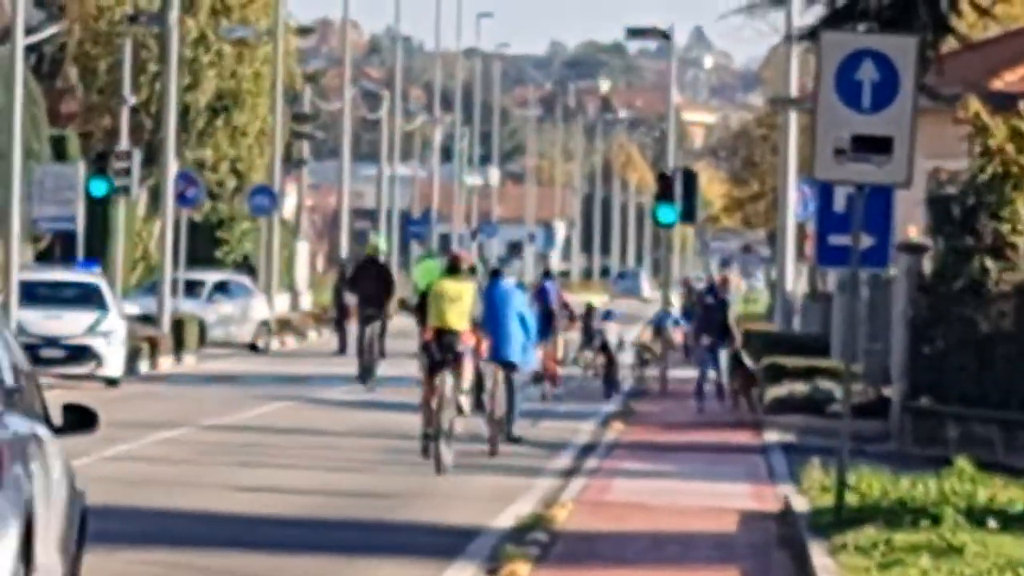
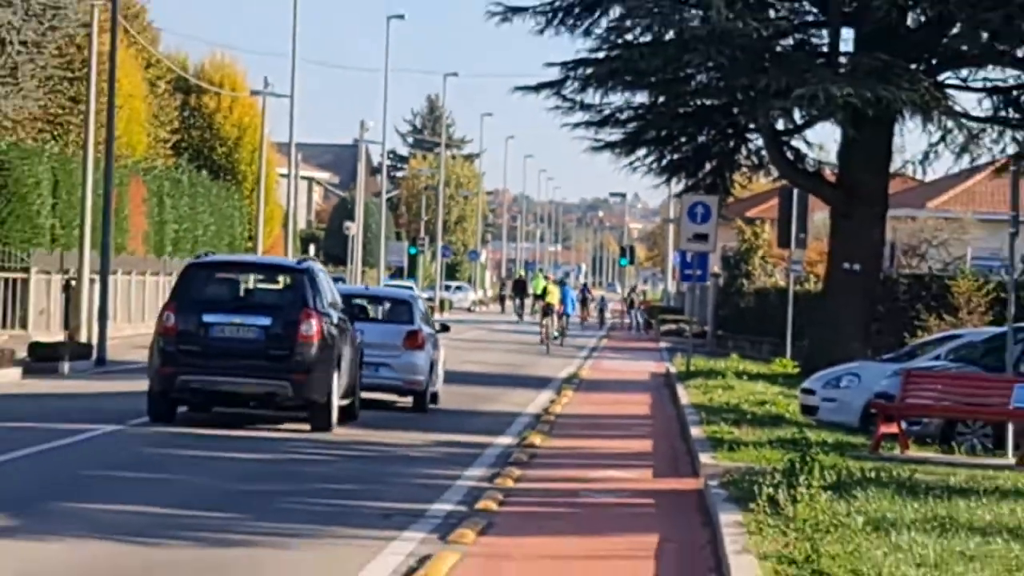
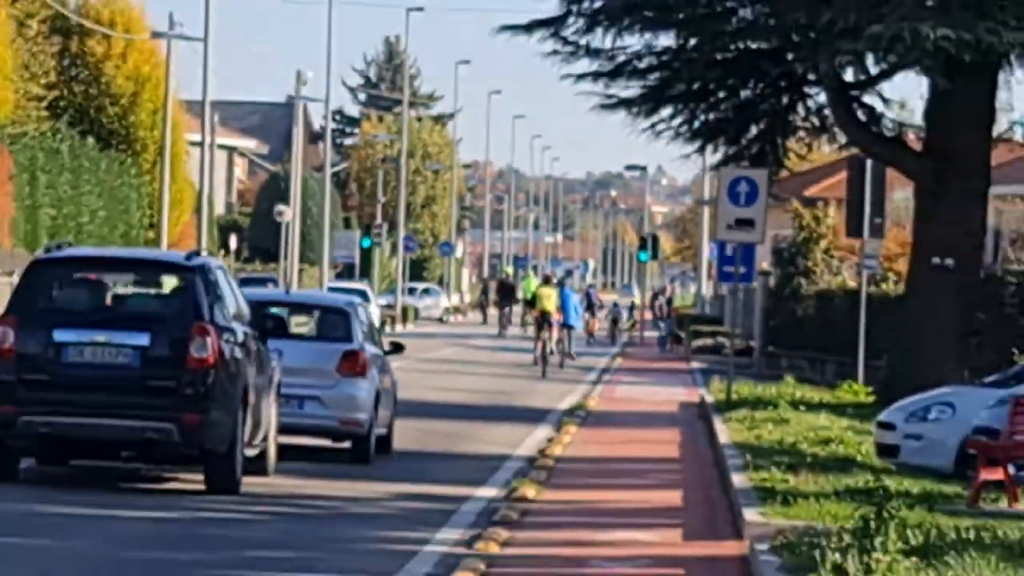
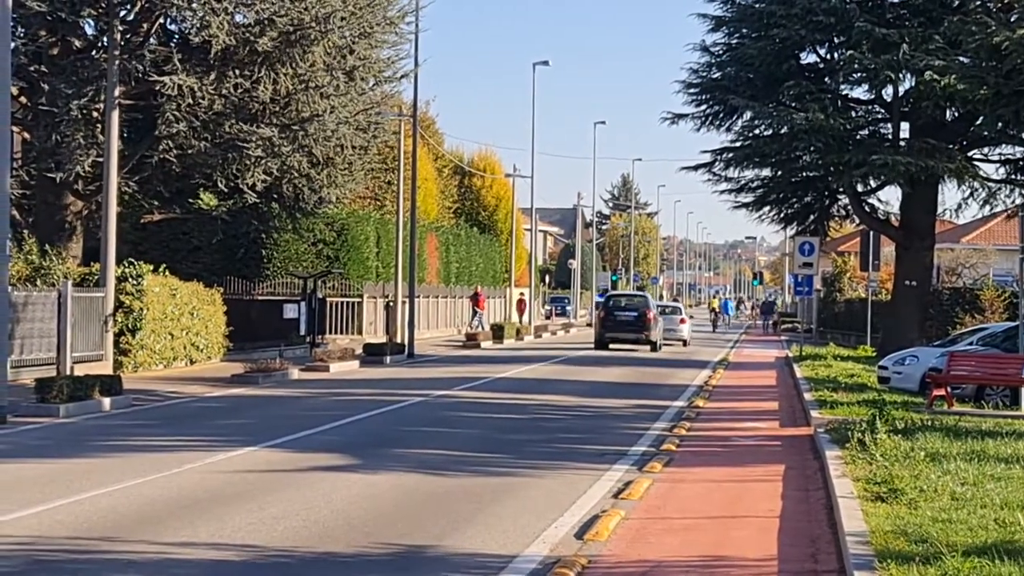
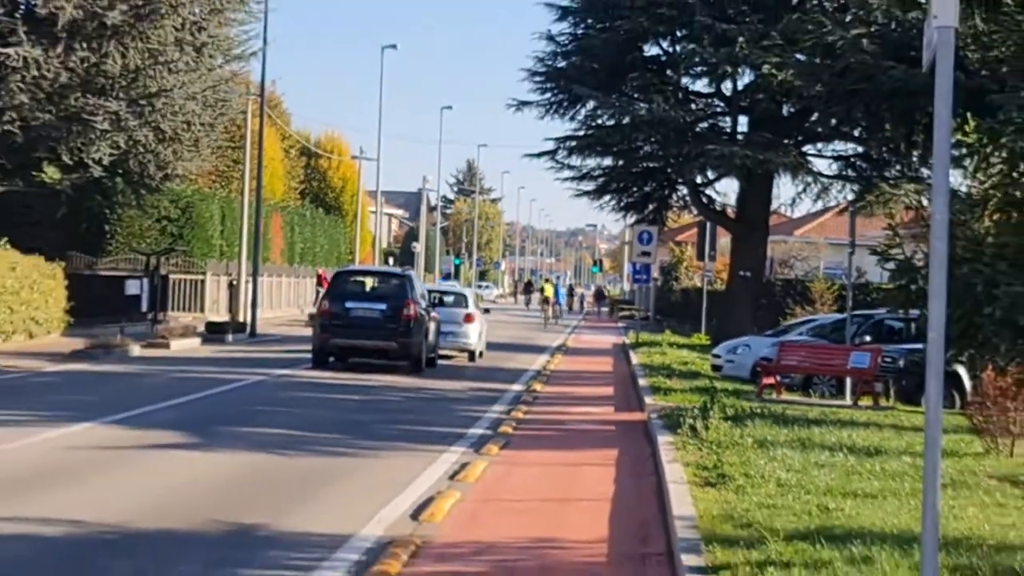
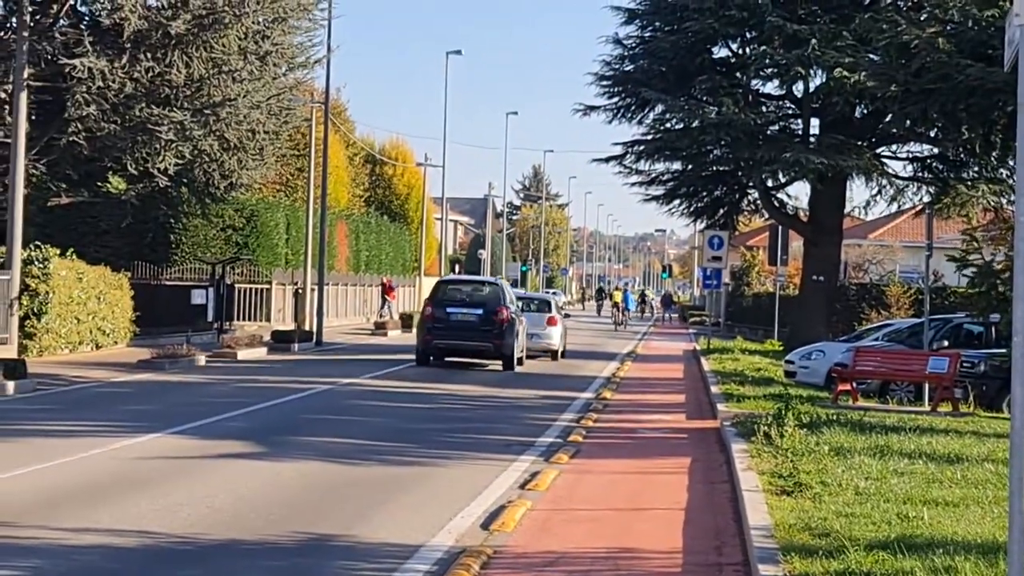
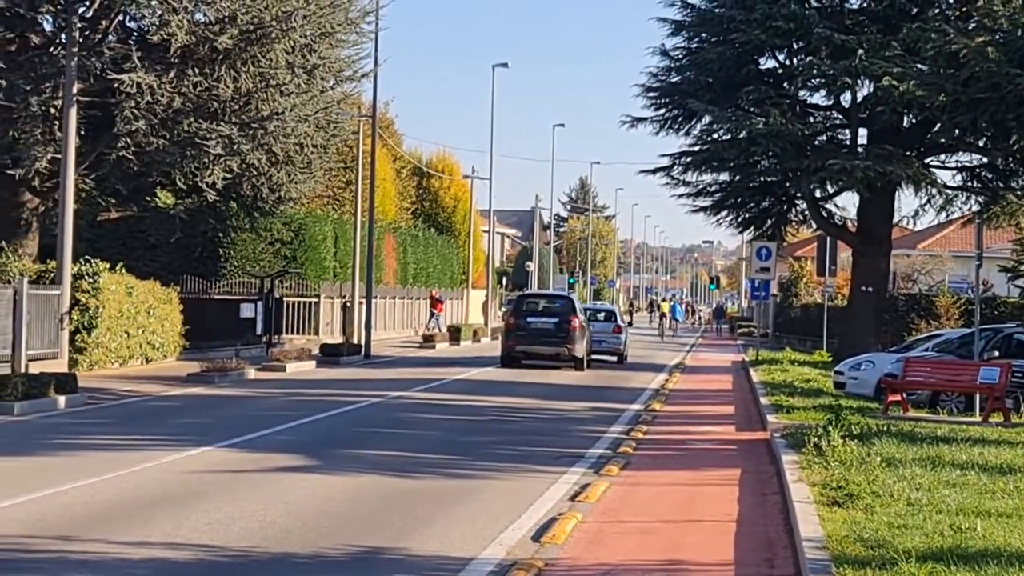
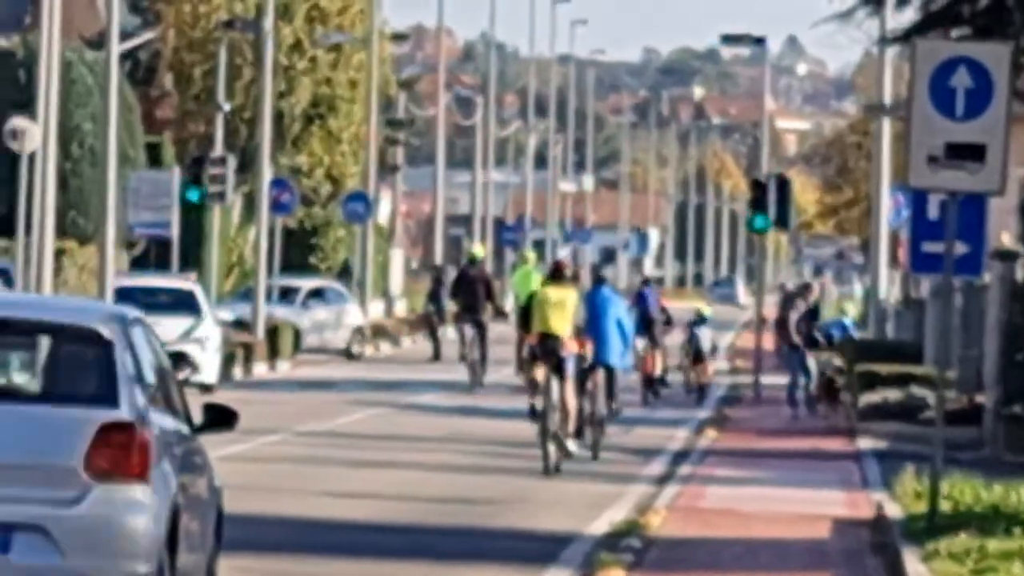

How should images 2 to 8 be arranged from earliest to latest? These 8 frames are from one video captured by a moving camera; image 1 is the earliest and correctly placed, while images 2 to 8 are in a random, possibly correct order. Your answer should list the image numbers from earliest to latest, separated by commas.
8, 3, 2, 5, 6, 7, 4
